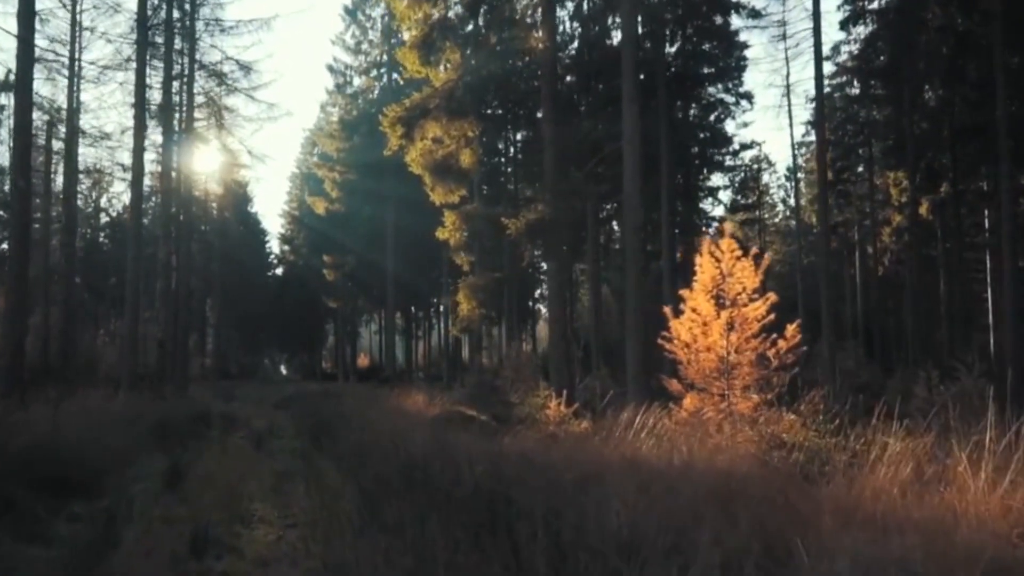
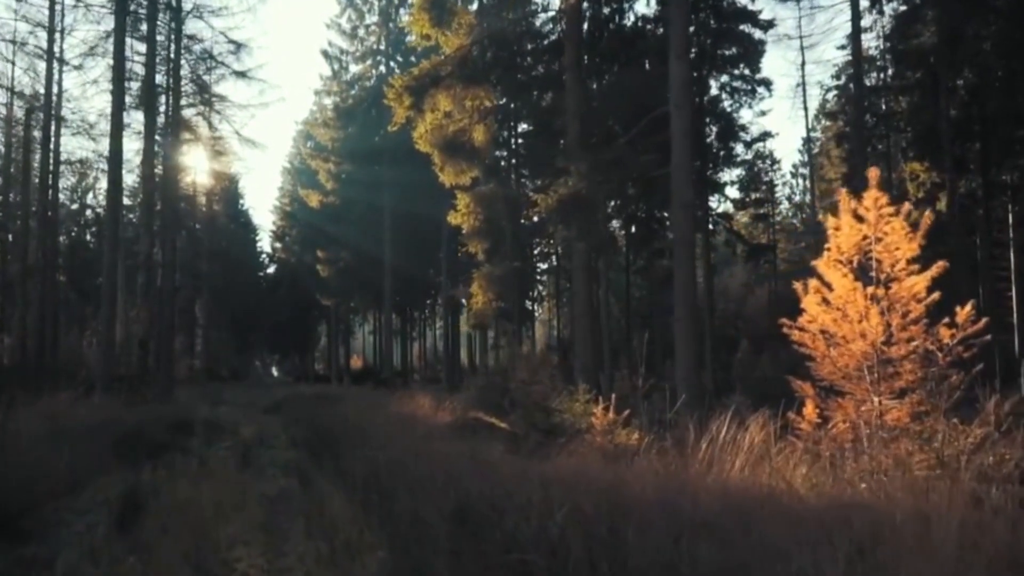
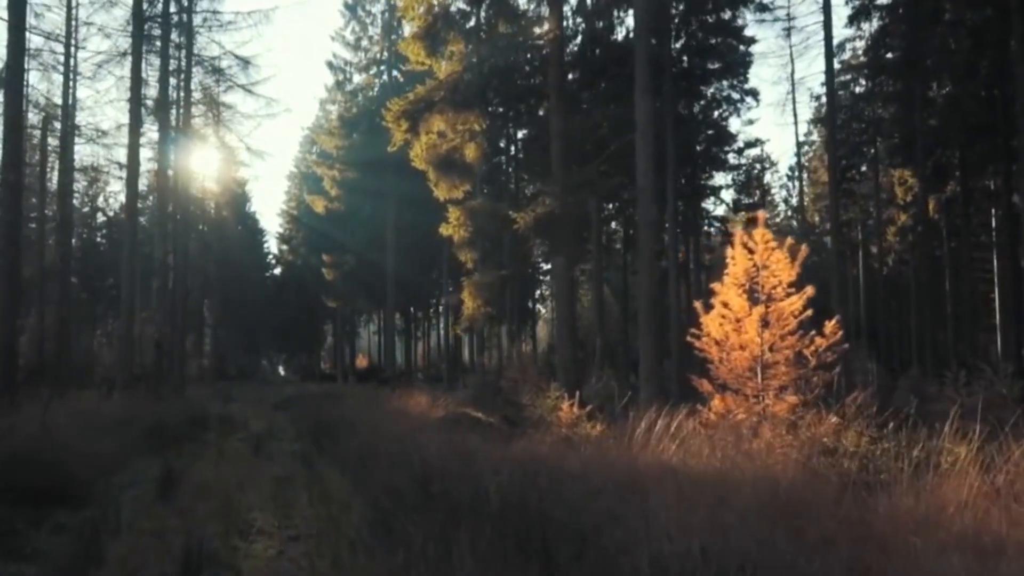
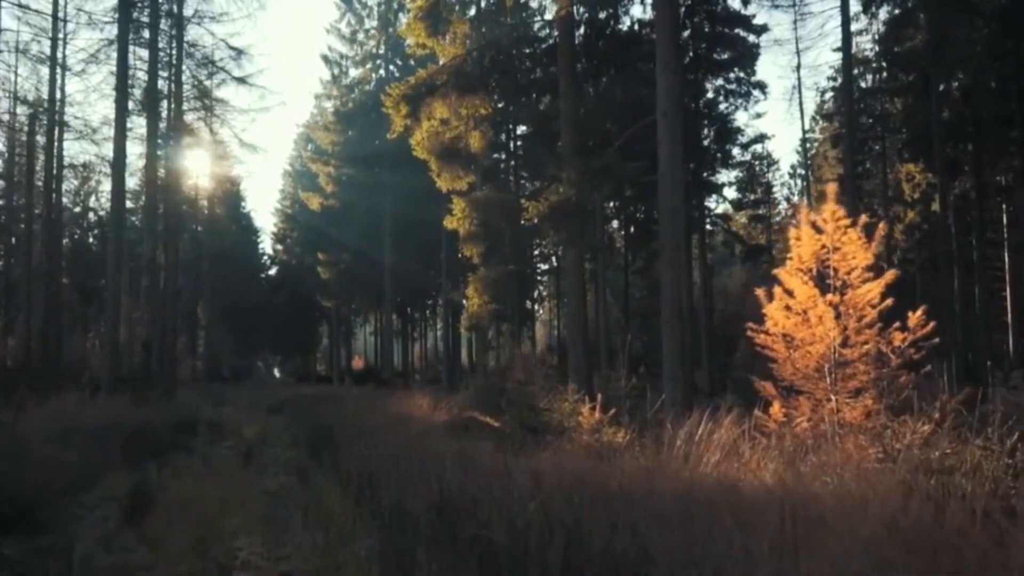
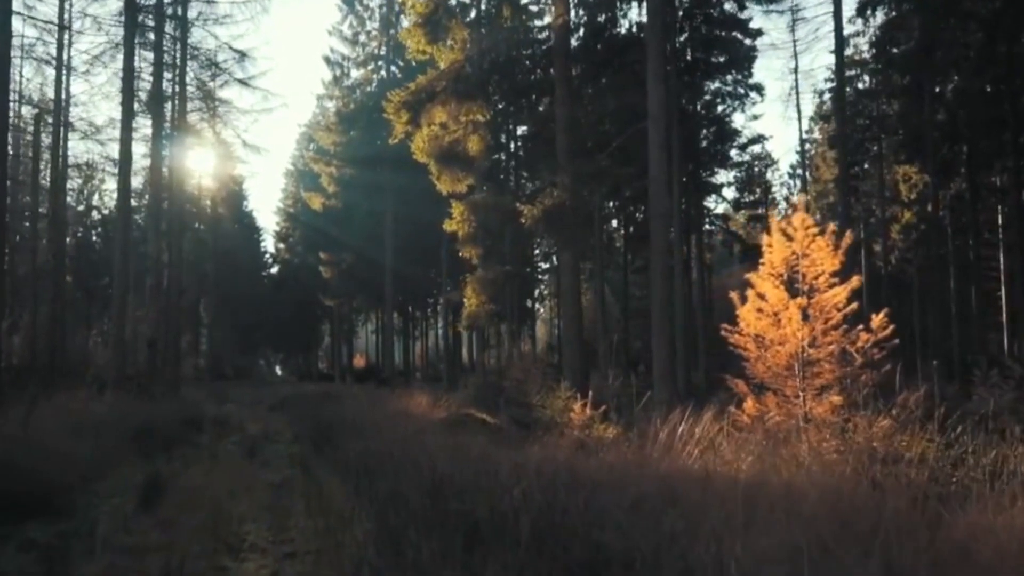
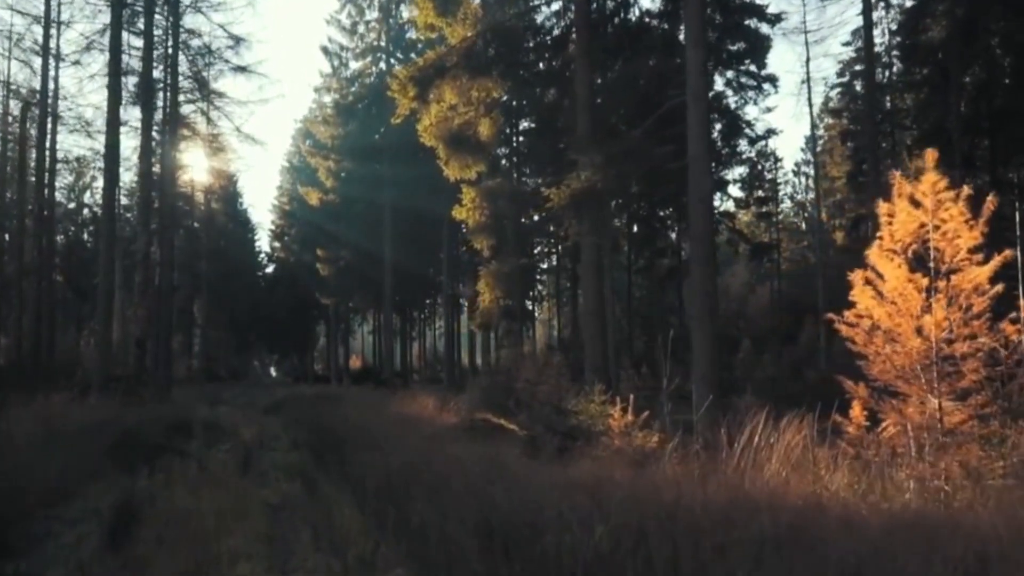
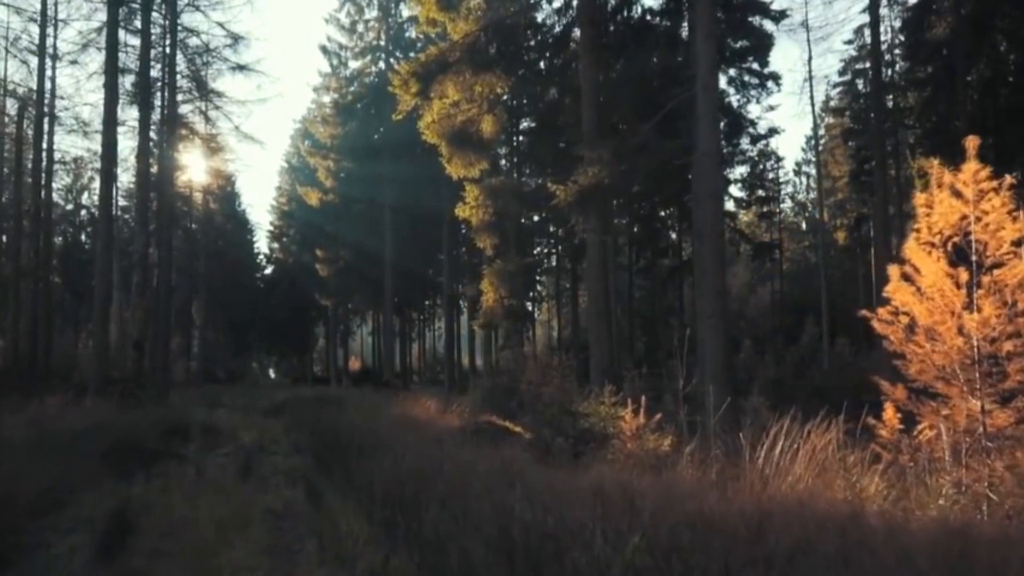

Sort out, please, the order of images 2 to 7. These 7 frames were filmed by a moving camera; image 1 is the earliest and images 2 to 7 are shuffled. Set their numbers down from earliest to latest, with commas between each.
3, 5, 4, 2, 6, 7
